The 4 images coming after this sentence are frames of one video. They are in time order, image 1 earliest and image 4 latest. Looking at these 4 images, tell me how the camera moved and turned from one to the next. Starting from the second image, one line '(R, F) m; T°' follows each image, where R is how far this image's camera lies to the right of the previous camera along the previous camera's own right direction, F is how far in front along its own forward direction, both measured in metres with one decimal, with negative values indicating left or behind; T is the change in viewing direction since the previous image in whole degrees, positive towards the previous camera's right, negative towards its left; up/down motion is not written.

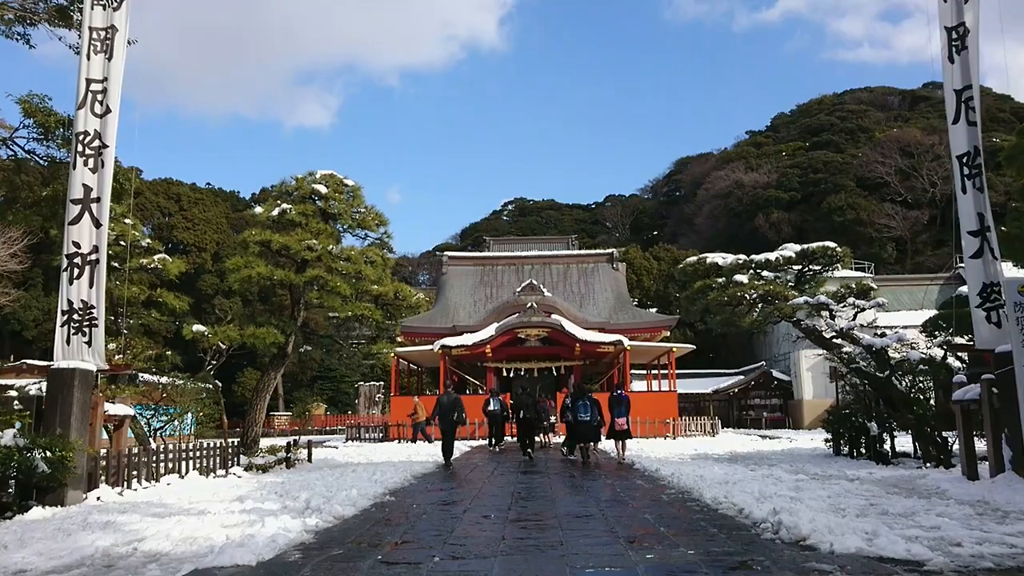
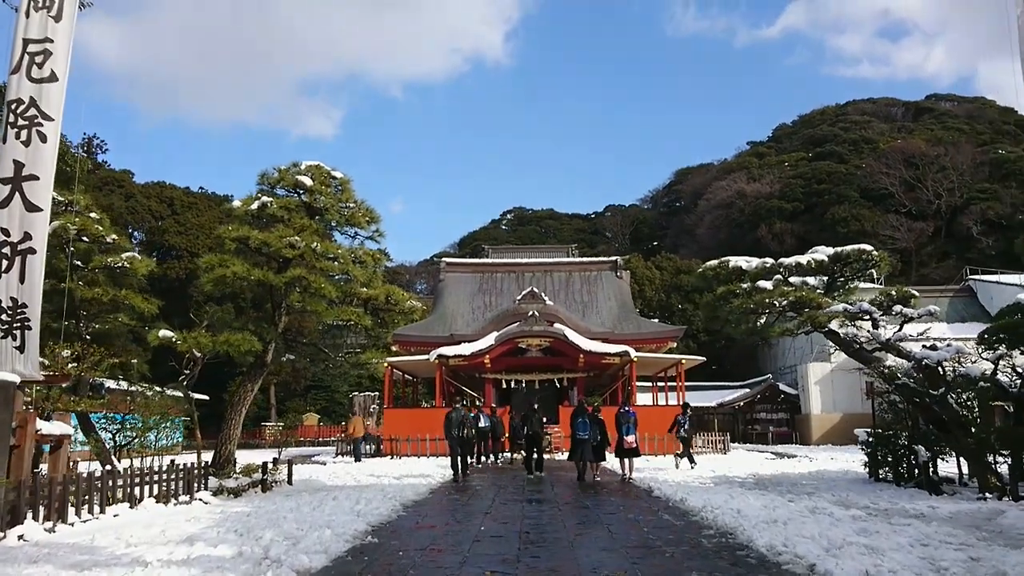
(-0.1, +1.3) m; 0°
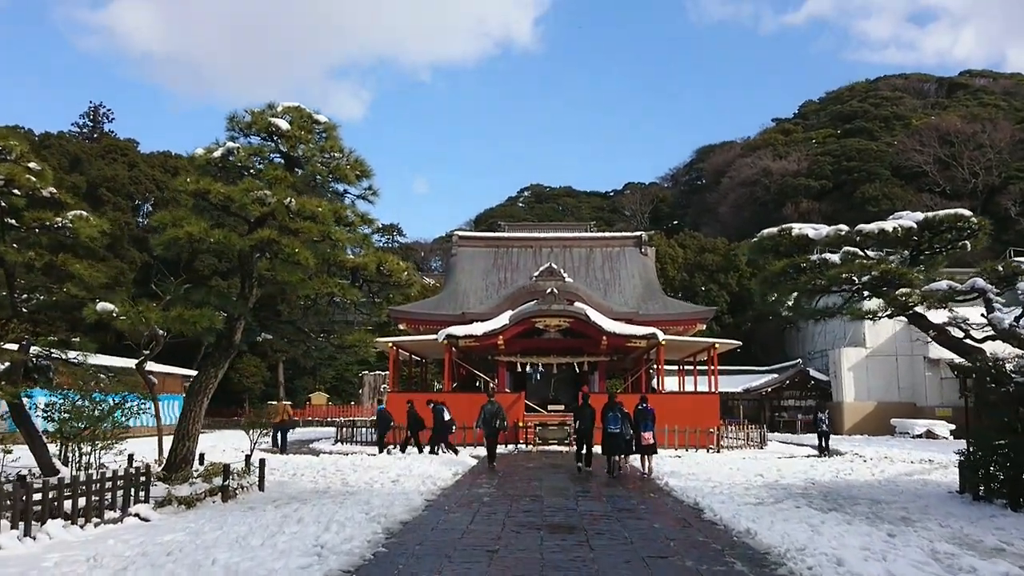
(0.0, +2.2) m; -1°
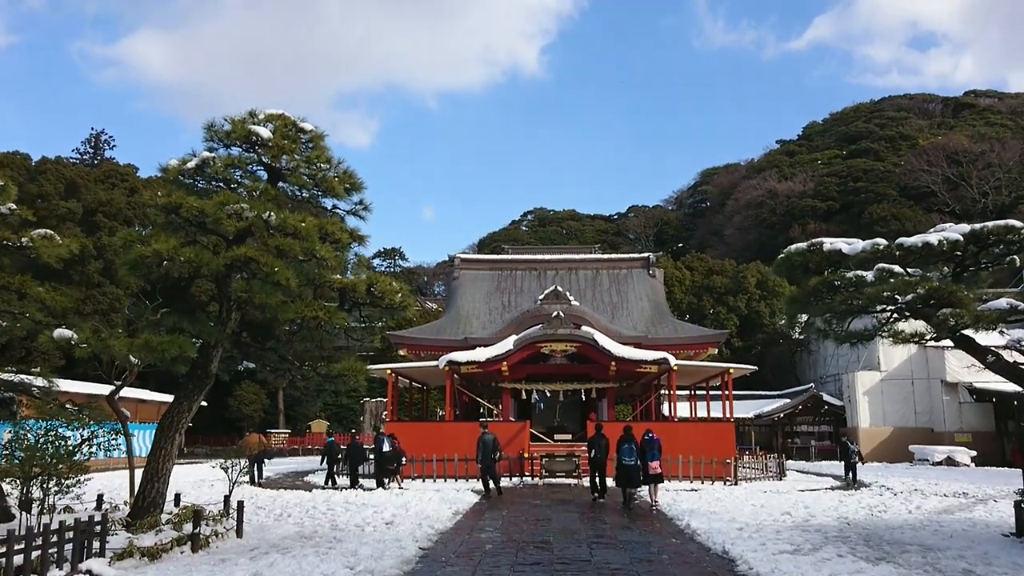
(0.0, +1.0) m; 0°
